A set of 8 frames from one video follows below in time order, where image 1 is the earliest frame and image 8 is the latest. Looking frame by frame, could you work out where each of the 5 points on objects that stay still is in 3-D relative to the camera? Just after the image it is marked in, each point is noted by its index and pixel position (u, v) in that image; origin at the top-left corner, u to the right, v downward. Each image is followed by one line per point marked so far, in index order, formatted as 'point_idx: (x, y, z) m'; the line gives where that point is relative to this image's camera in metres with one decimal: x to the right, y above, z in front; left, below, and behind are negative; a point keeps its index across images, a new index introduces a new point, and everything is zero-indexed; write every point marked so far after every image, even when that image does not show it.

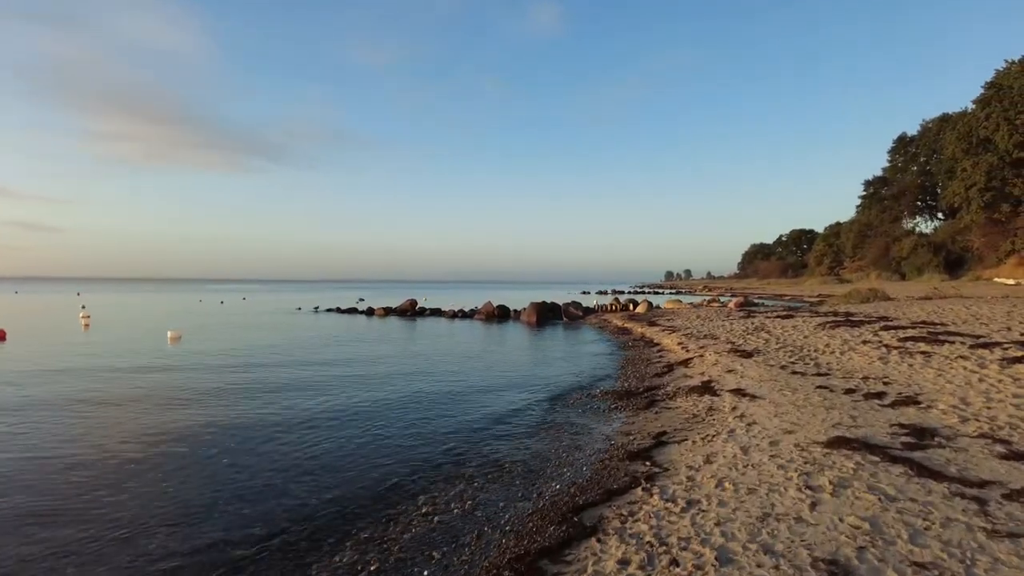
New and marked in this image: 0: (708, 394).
0: (+5.0, -2.7, +14.0) m
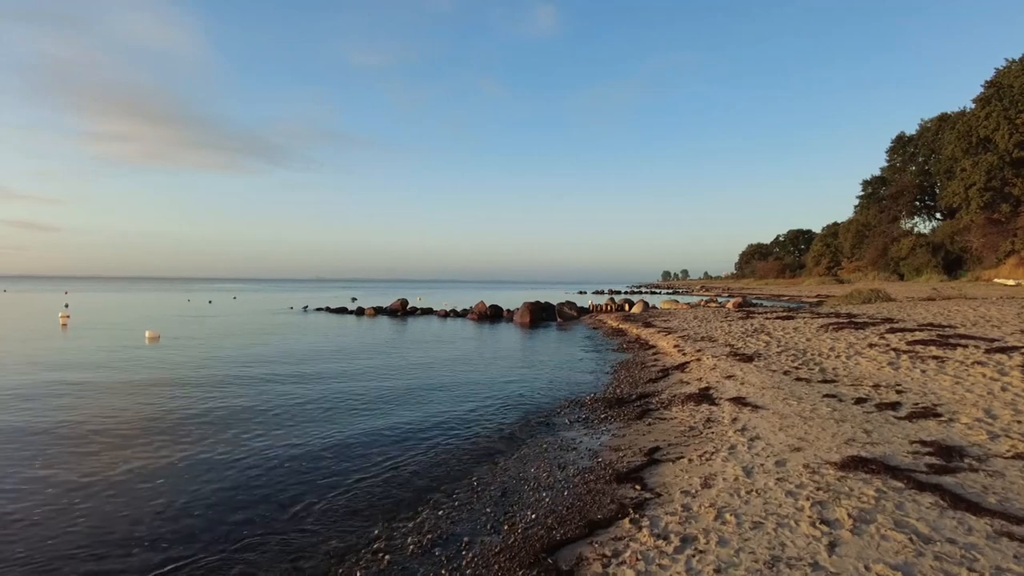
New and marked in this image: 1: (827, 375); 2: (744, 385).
0: (+4.5, -2.7, +12.9) m
1: (+8.1, -2.3, +14.2) m
2: (+5.8, -2.5, +13.9) m
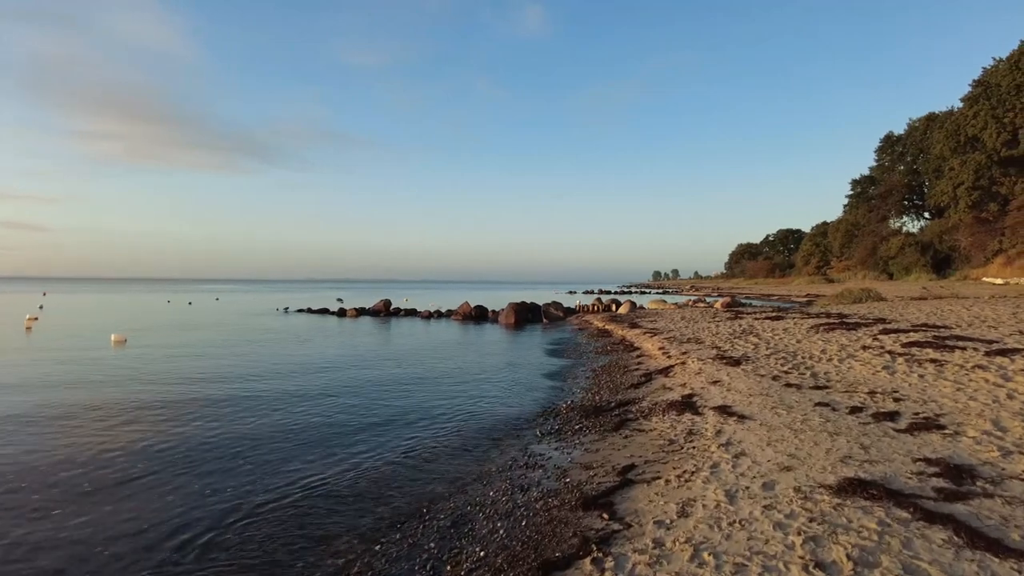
0: (+3.8, -2.7, +11.9) m
1: (+7.4, -2.2, +13.3) m
2: (+5.1, -2.5, +12.9) m
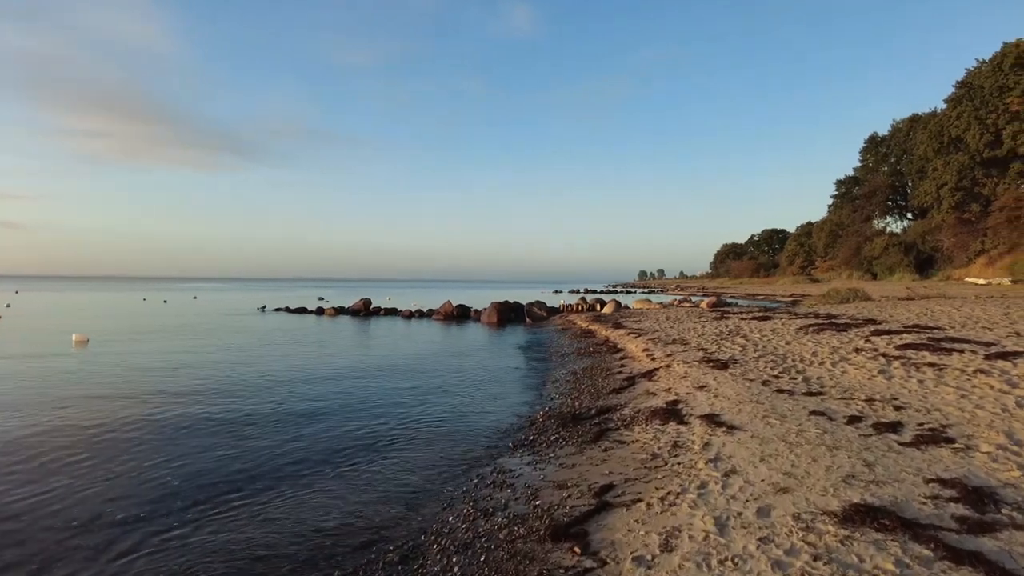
0: (+3.2, -2.7, +11.0) m
1: (+6.7, -2.2, +12.4) m
2: (+4.5, -2.4, +12.0) m
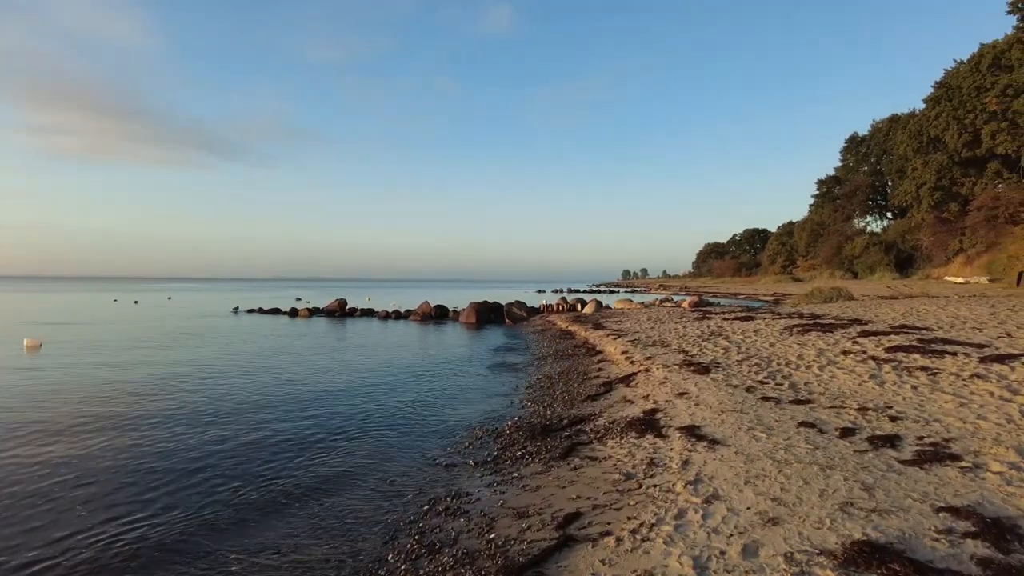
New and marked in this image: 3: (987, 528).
0: (+2.5, -2.7, +10.0) m
1: (+6.0, -2.2, +11.6) m
2: (+3.8, -2.4, +11.1) m
3: (+4.7, -2.4, +5.5) m
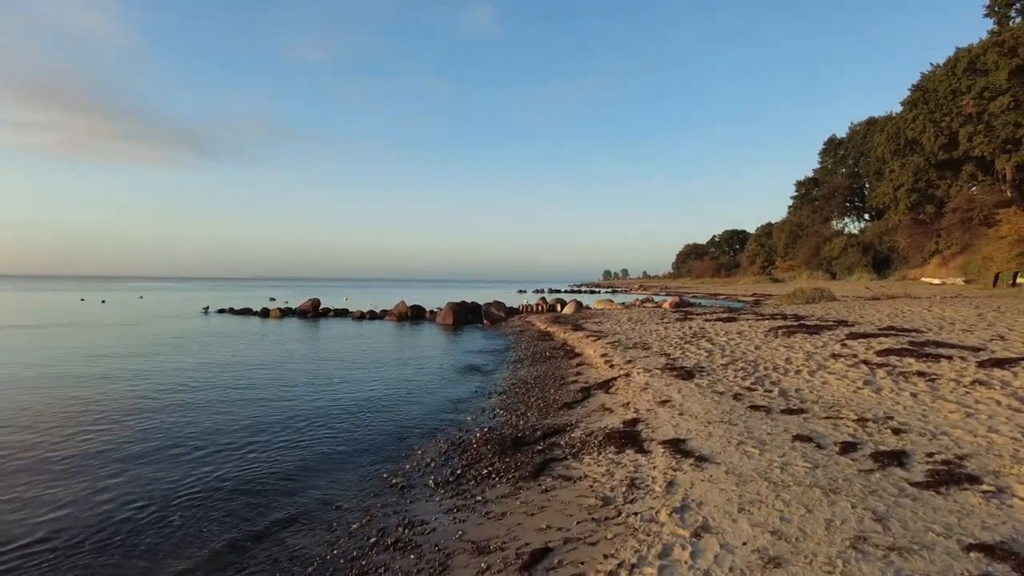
0: (+1.9, -2.6, +9.0) m
1: (+5.4, -2.2, +10.7) m
2: (+3.2, -2.4, +10.1) m
3: (+4.3, -2.4, +4.6) m
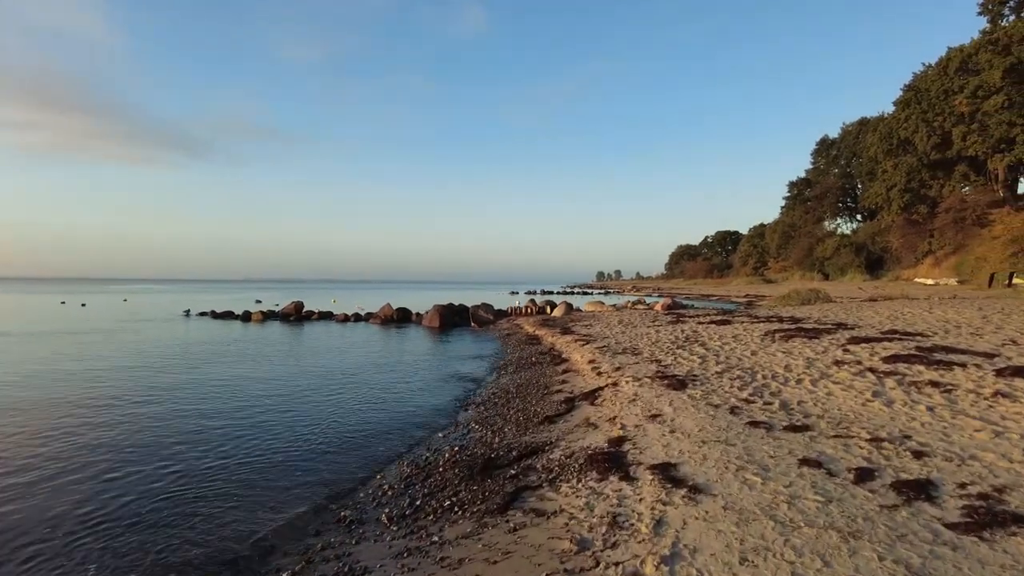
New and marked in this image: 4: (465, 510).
0: (+1.5, -2.7, +7.9) m
1: (+4.9, -2.2, +9.6) m
2: (+2.7, -2.4, +9.0) m
3: (+3.9, -2.4, +3.5) m
4: (-0.6, -3.0, +7.5) m
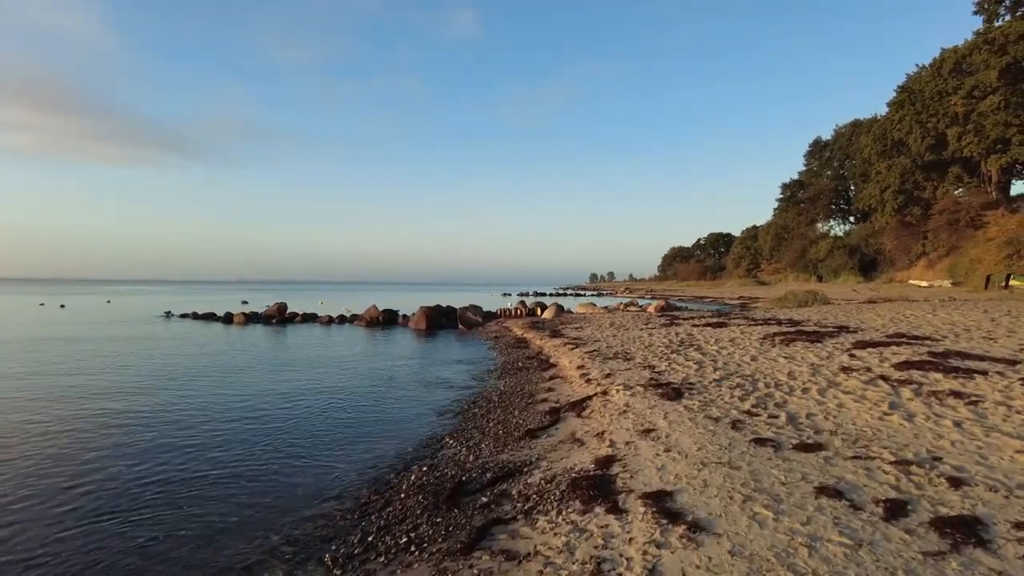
0: (+1.1, -2.7, +6.8) m
1: (+4.5, -2.2, +8.5) m
2: (+2.3, -2.4, +7.9) m
3: (+3.6, -2.4, +2.4) m
4: (-1.0, -3.0, +6.3) m
